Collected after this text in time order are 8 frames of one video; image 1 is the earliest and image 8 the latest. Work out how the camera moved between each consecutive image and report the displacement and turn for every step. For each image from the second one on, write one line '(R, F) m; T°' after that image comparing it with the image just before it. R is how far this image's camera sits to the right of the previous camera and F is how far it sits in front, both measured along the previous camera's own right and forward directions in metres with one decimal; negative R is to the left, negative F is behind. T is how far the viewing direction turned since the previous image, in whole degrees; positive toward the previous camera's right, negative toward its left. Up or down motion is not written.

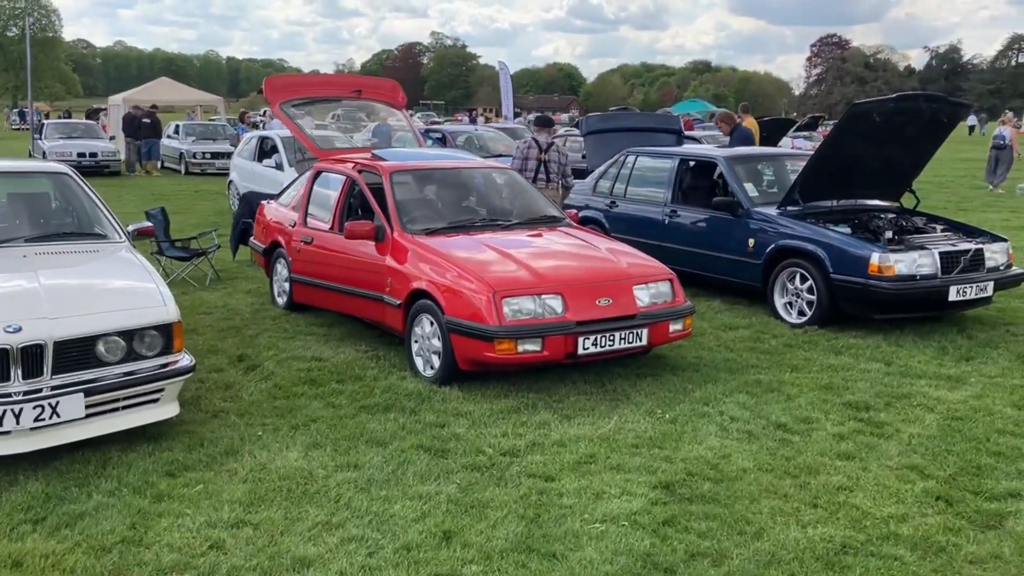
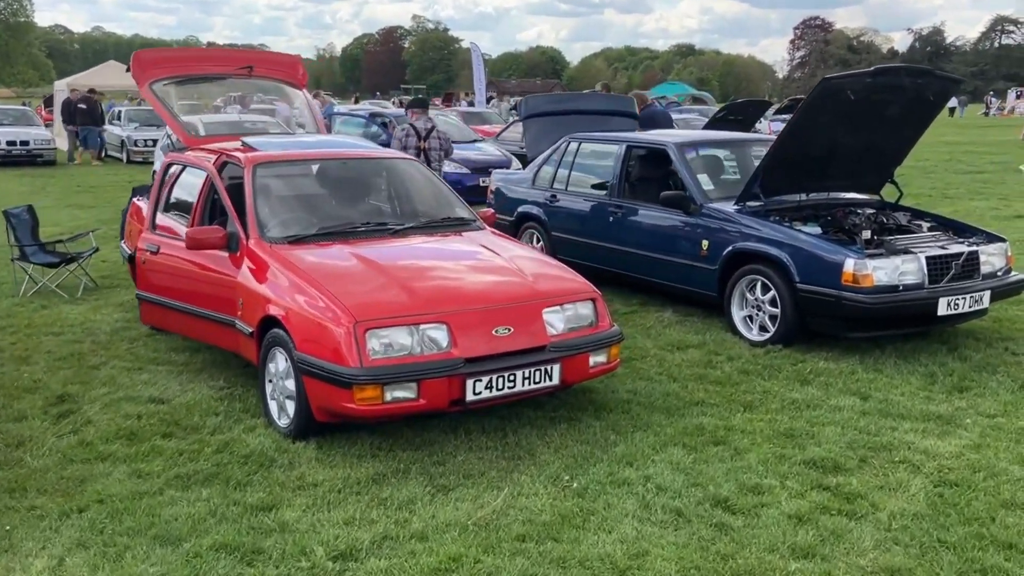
(+0.5, +1.2) m; +1°
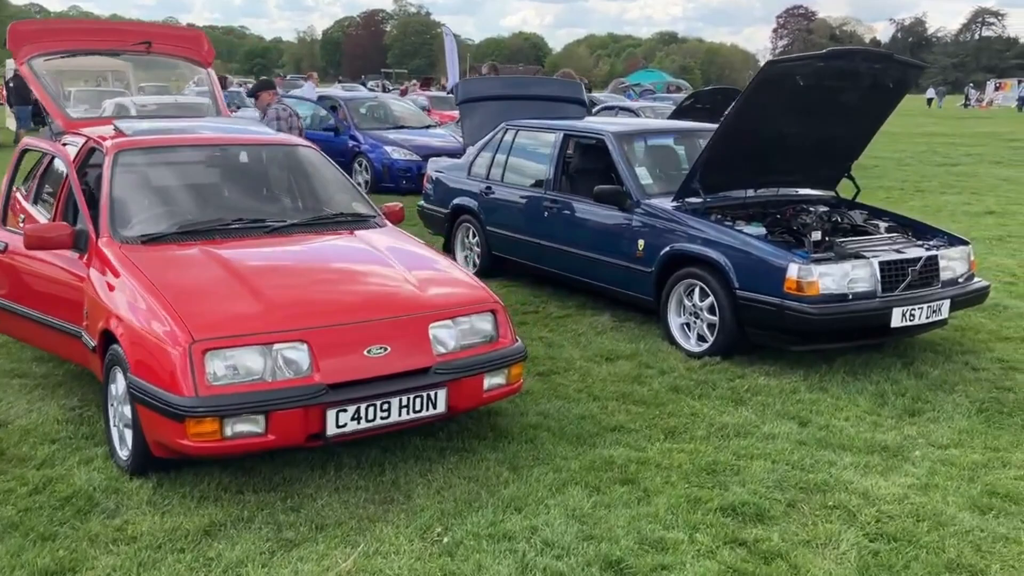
(+0.4, +0.6) m; +1°
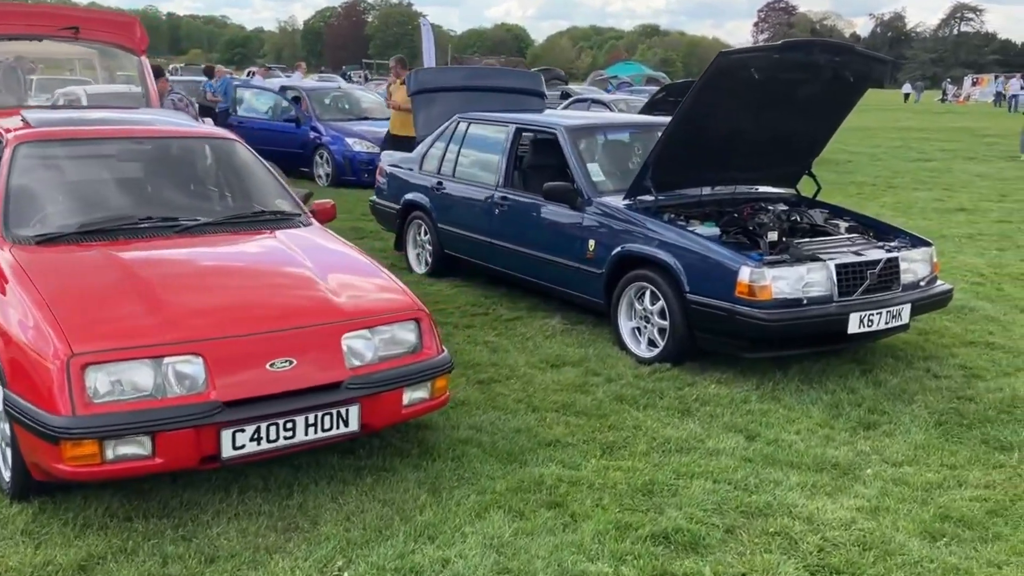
(+0.2, +0.3) m; +1°
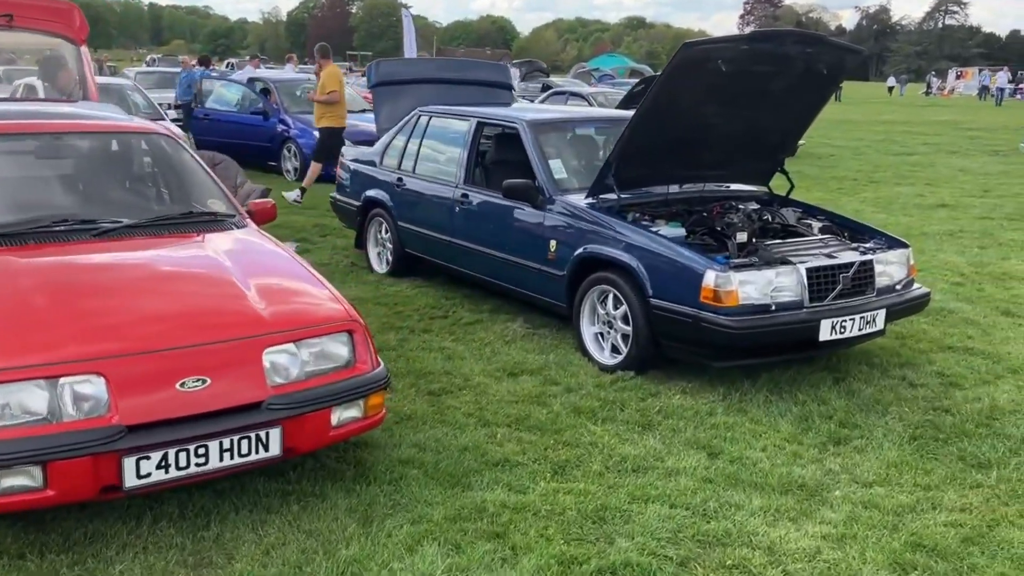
(+0.2, +0.3) m; +1°
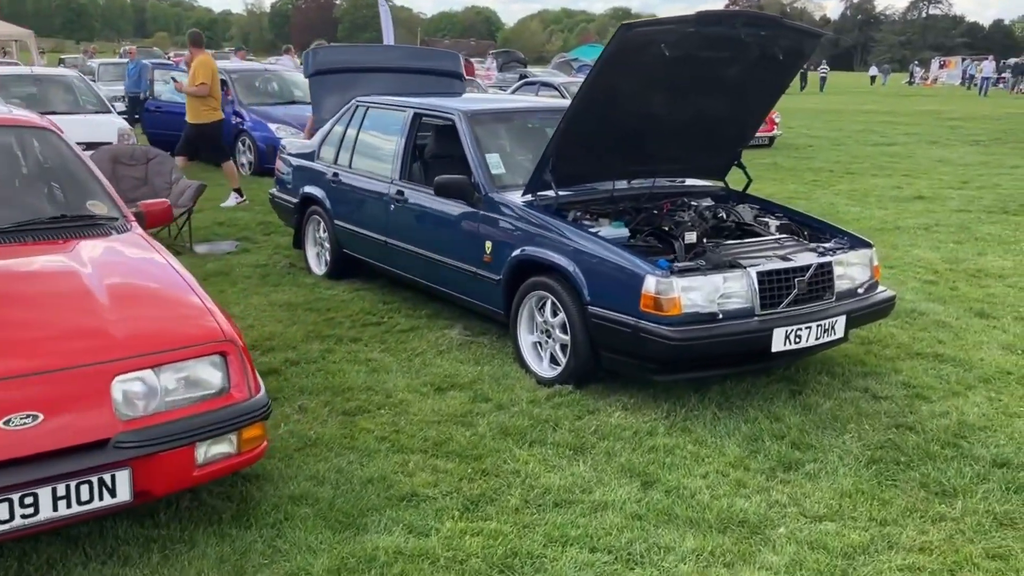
(+0.3, +0.4) m; +1°
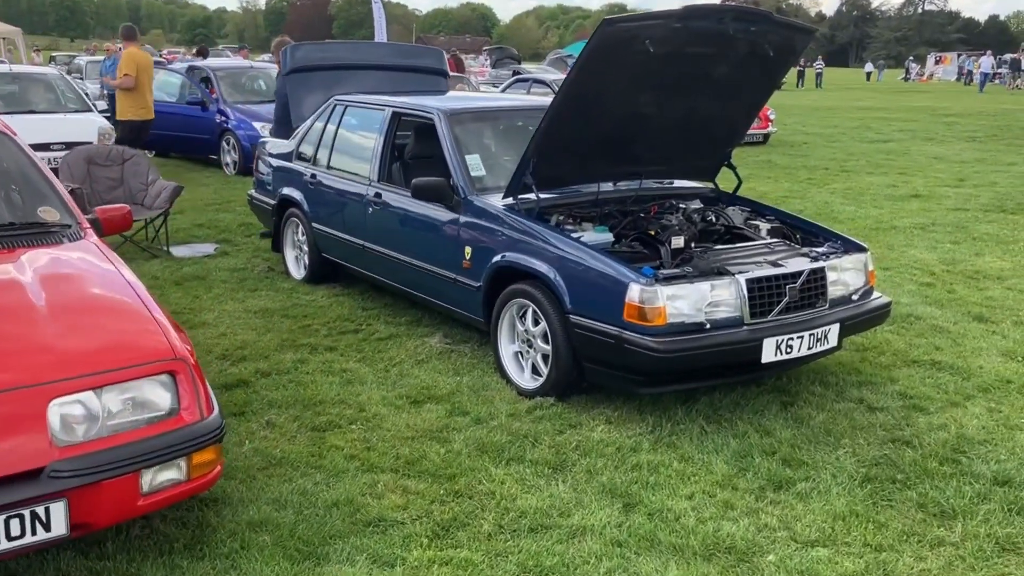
(+0.1, +0.2) m; 0°
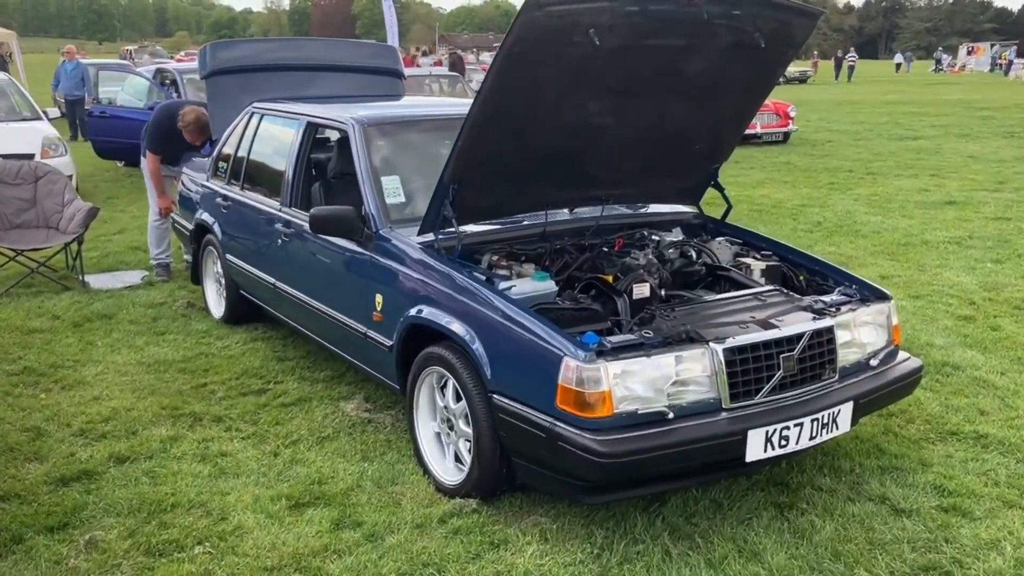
(+0.4, +1.0) m; -2°
